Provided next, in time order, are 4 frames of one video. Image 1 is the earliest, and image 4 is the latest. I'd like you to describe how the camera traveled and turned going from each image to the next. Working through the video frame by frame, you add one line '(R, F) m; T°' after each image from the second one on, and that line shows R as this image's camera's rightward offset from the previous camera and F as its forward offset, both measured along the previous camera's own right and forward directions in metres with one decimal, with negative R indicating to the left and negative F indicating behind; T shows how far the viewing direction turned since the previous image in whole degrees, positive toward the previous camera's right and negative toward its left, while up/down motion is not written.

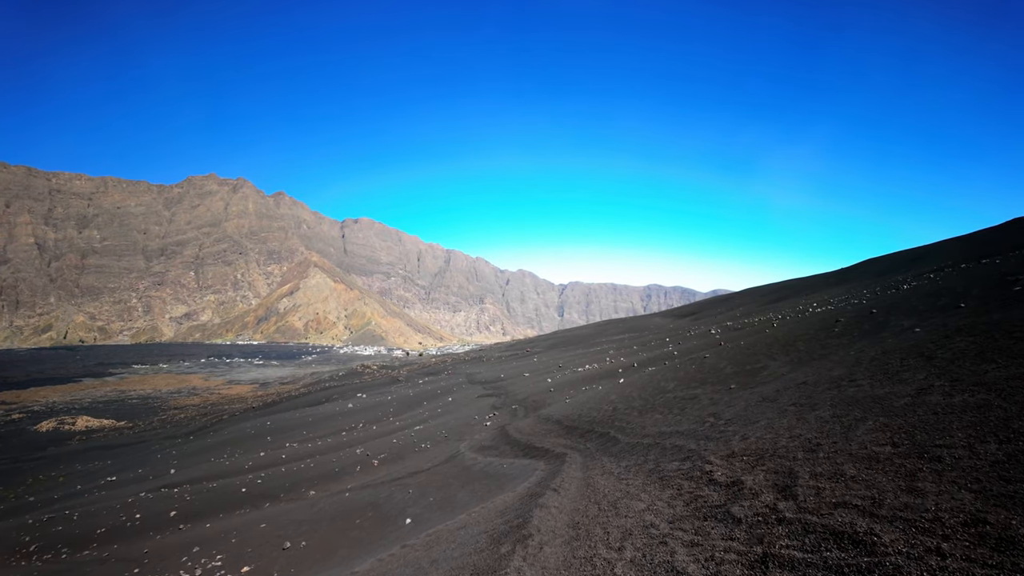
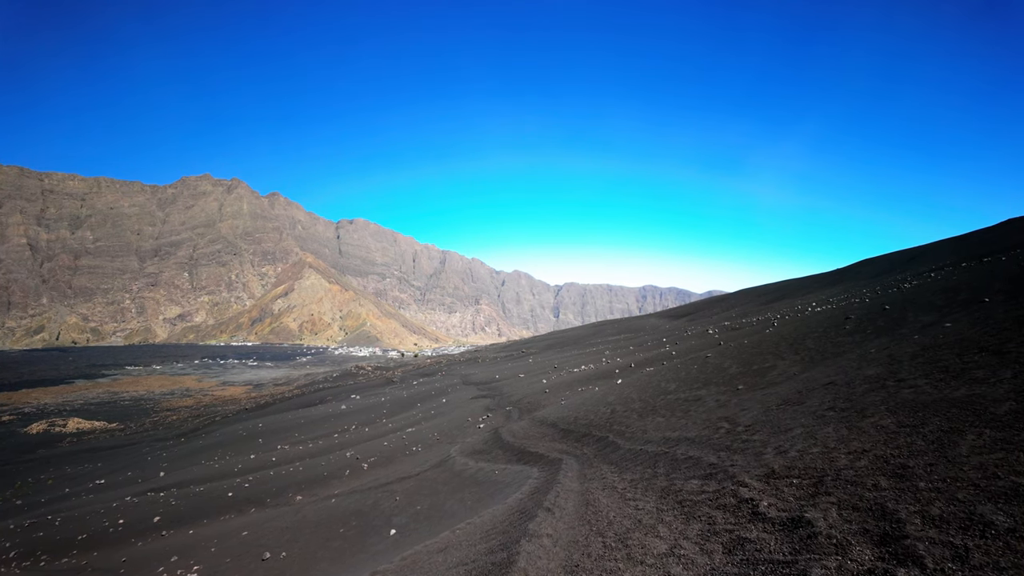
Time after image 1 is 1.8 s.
(+0.1, +0.7) m; +1°
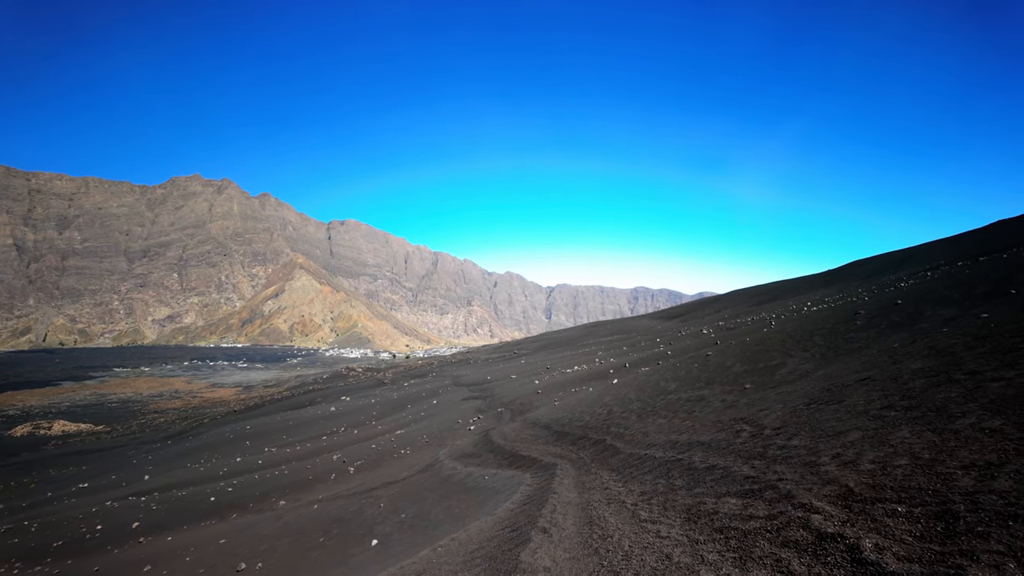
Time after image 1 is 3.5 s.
(0.0, +0.7) m; +1°
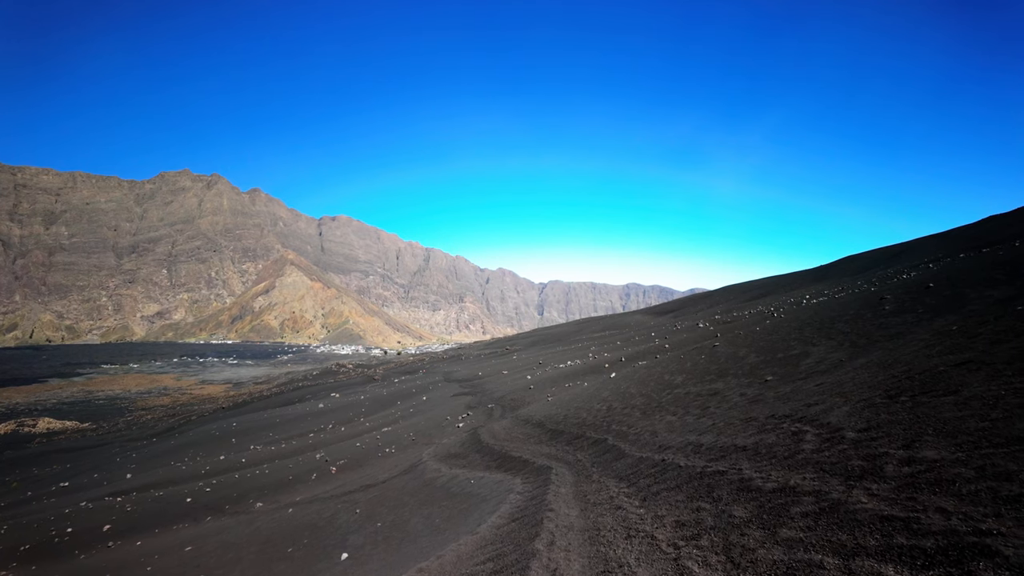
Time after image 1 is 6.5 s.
(+0.1, +1.2) m; +1°
